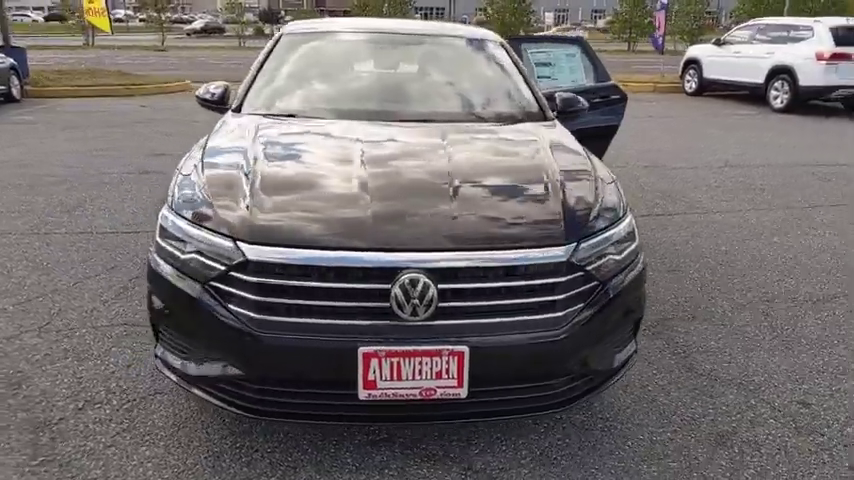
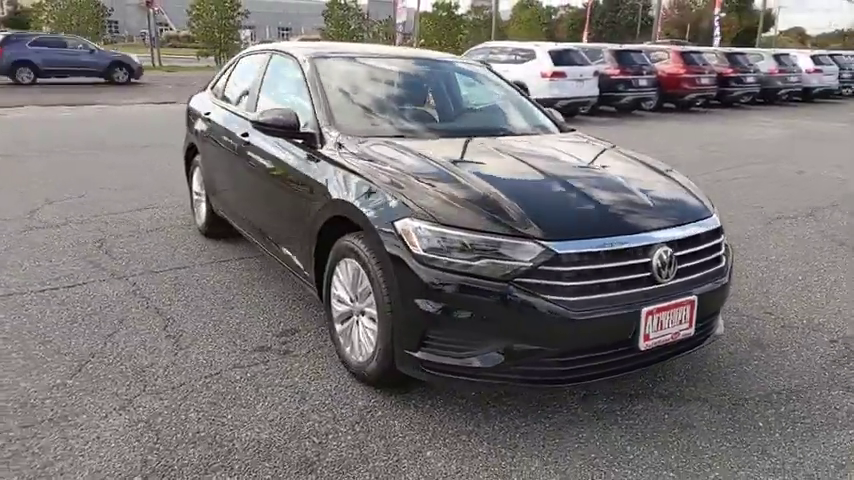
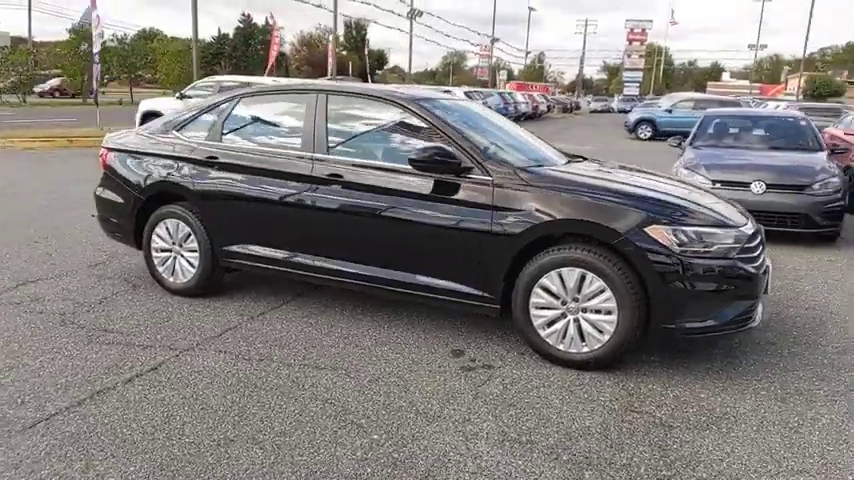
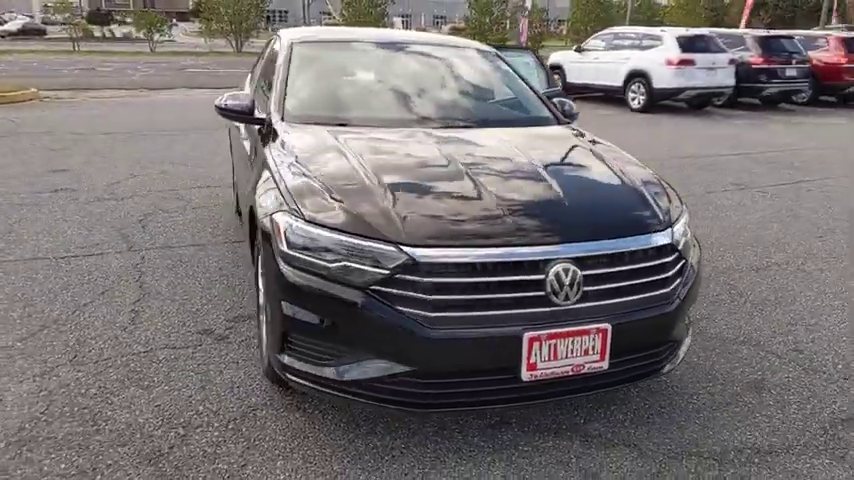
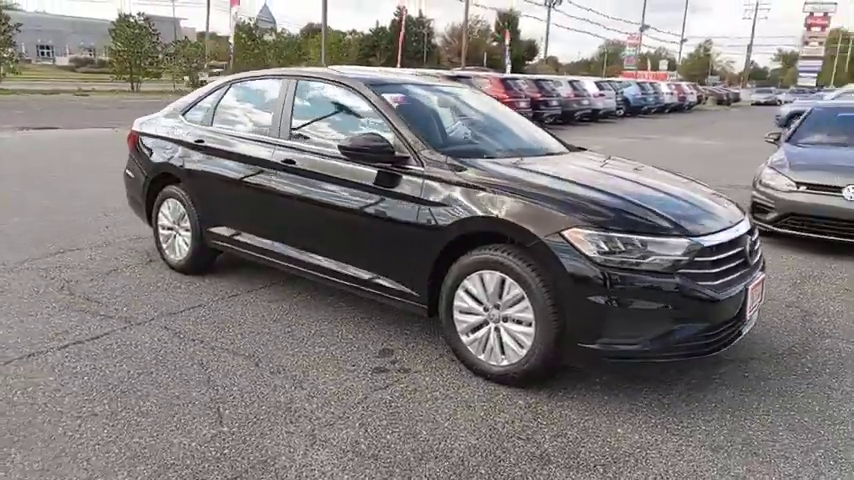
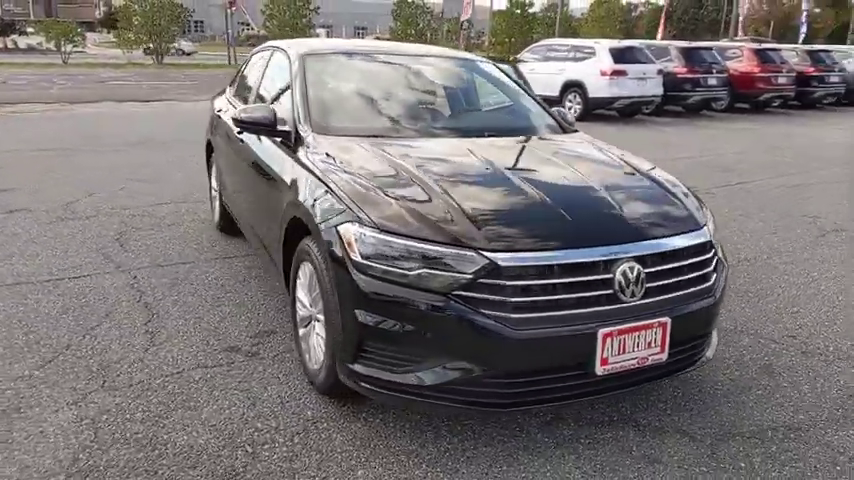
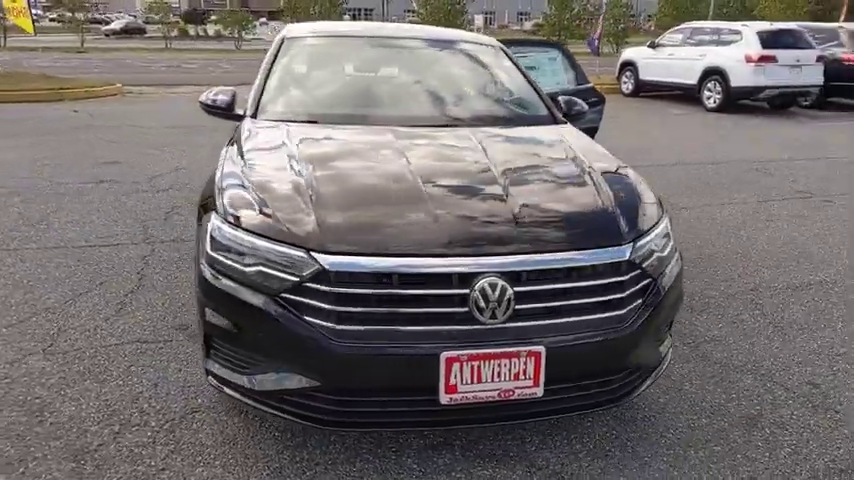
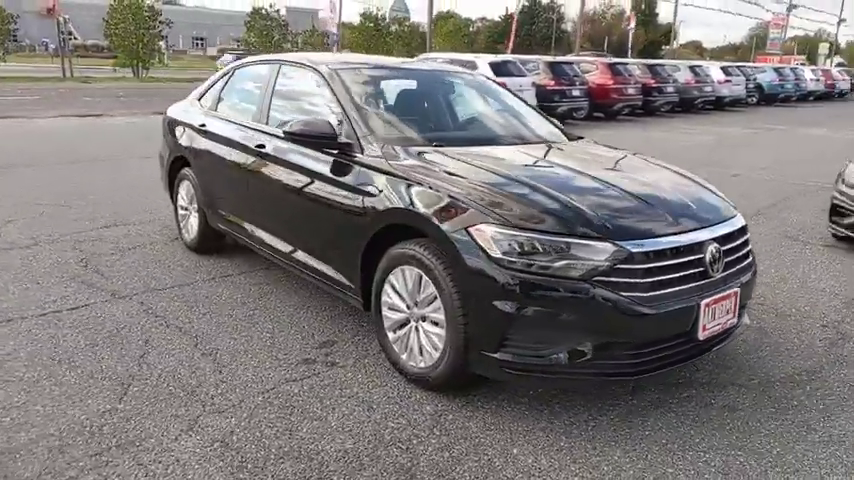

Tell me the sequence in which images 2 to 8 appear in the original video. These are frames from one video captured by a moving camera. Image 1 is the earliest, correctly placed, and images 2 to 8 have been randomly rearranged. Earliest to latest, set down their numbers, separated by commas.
7, 4, 6, 2, 8, 5, 3
